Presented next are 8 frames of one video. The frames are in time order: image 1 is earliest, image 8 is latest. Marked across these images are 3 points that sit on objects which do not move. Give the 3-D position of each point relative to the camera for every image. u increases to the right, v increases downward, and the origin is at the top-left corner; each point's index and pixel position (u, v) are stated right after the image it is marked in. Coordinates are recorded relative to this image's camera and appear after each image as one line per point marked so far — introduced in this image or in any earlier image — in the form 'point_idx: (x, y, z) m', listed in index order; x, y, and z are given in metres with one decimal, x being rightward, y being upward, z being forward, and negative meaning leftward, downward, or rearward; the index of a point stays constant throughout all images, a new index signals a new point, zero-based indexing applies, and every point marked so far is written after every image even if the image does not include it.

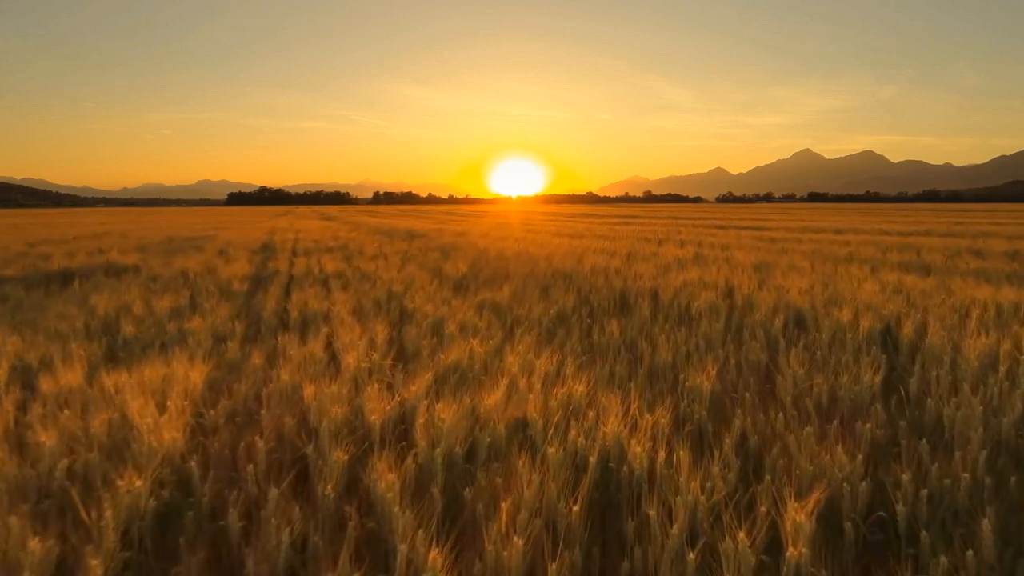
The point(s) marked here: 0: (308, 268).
0: (-1.8, +0.2, +6.2) m
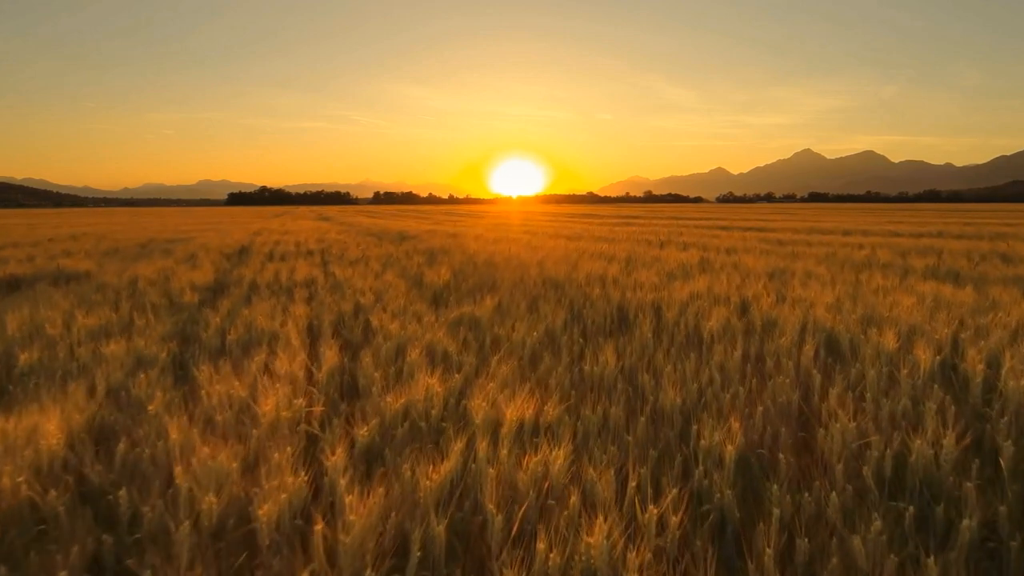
0: (-1.9, +0.1, +5.7) m
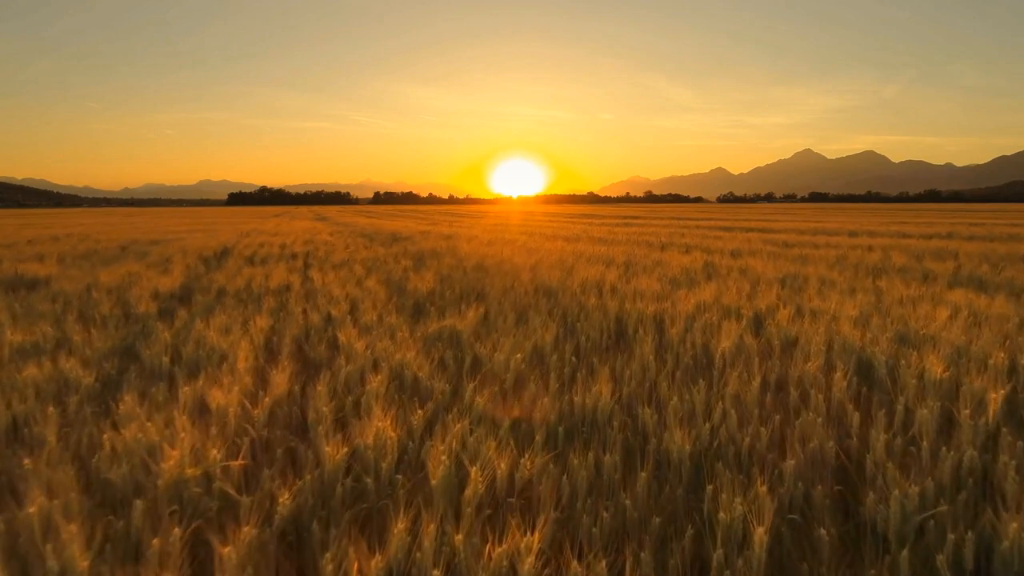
0: (-1.9, +0.1, +5.3) m
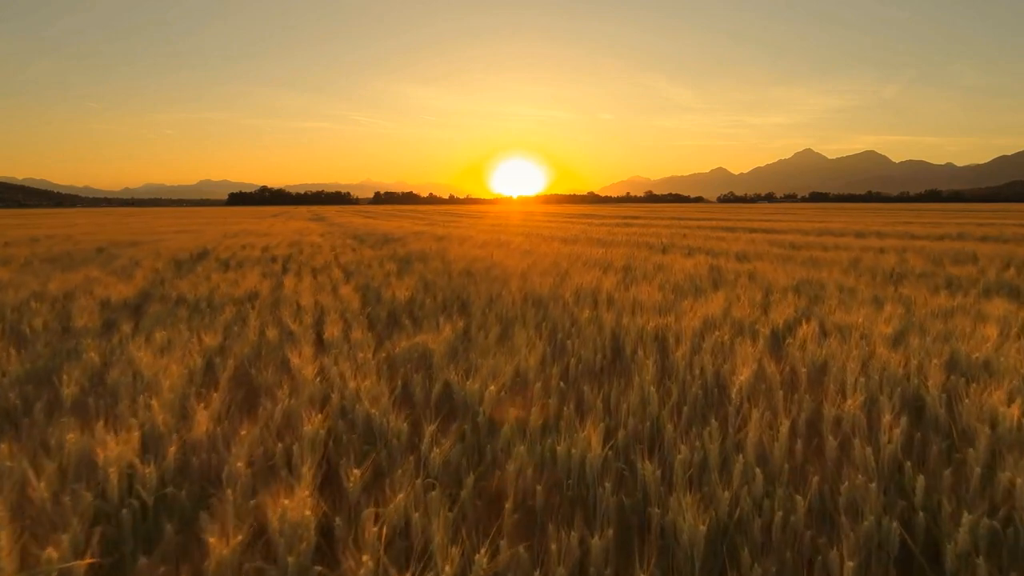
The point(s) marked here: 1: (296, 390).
0: (-2.0, 0.0, +4.9) m
1: (-0.7, -0.3, +2.3) m
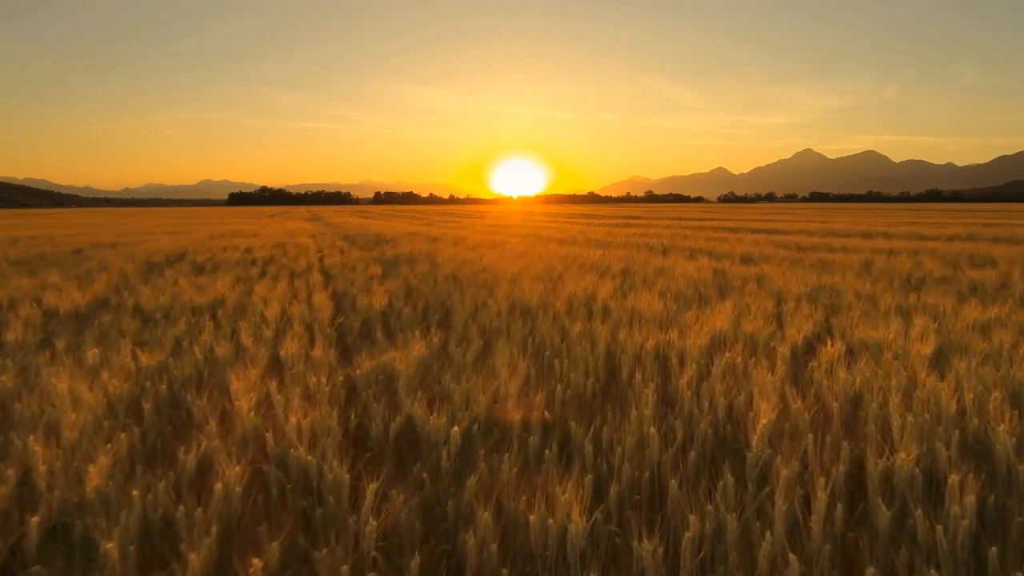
0: (-2.1, 0.0, +4.5) m
1: (-0.7, -0.4, +1.9) m
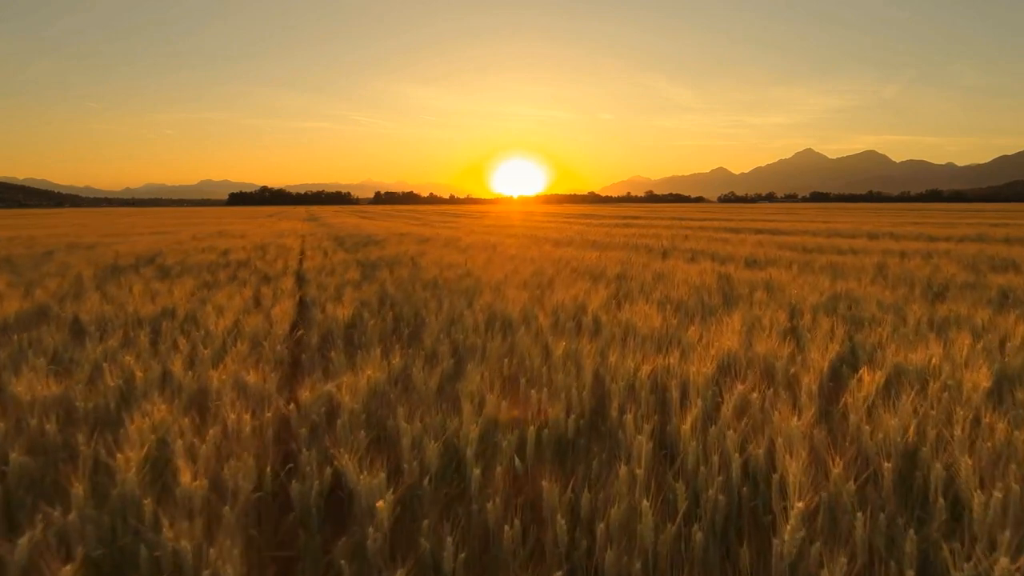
0: (-2.2, -0.1, +4.1) m
1: (-0.8, -0.4, +1.5) m
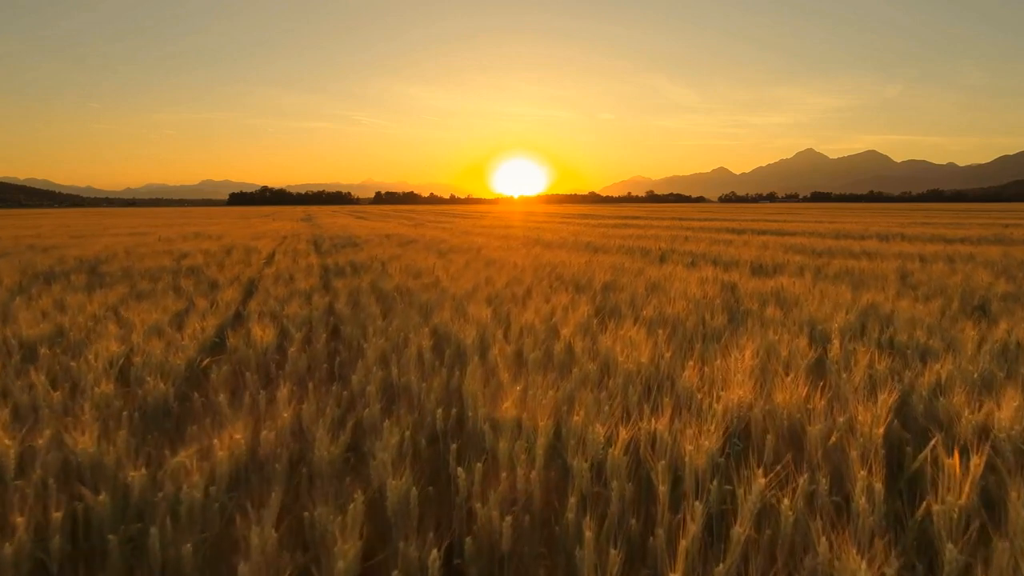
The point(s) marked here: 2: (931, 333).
0: (-2.3, -0.1, +3.5) m
1: (-1.0, -0.5, +0.9) m
2: (+1.6, -0.2, +2.7) m
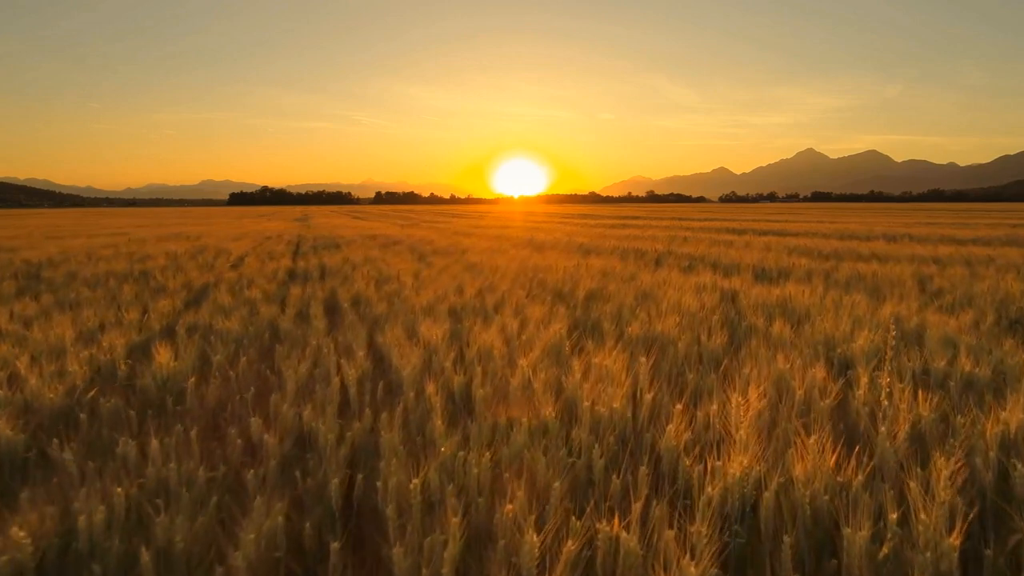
0: (-2.5, -0.2, +3.0) m
1: (-1.1, -0.5, +0.4) m
2: (+1.4, -0.2, +2.2) m
